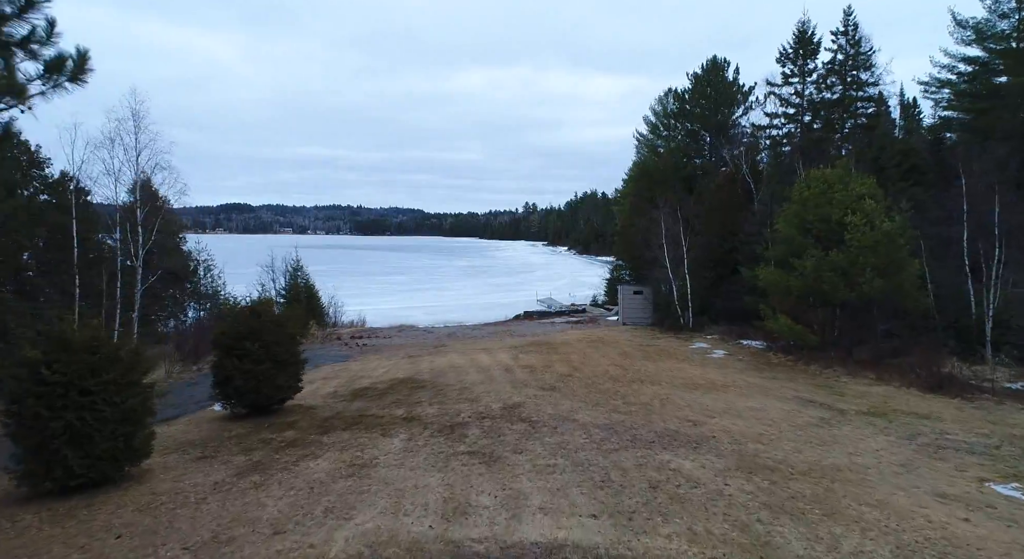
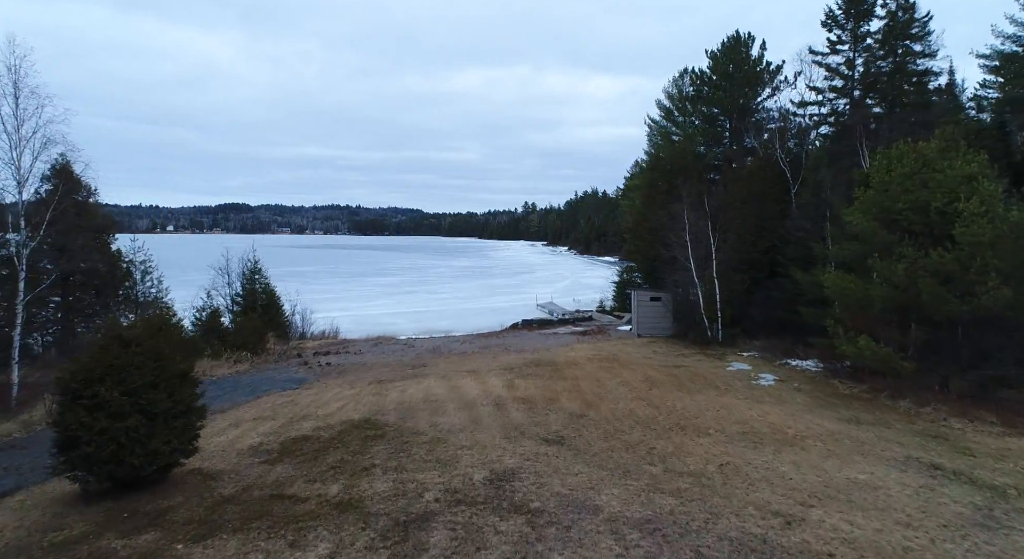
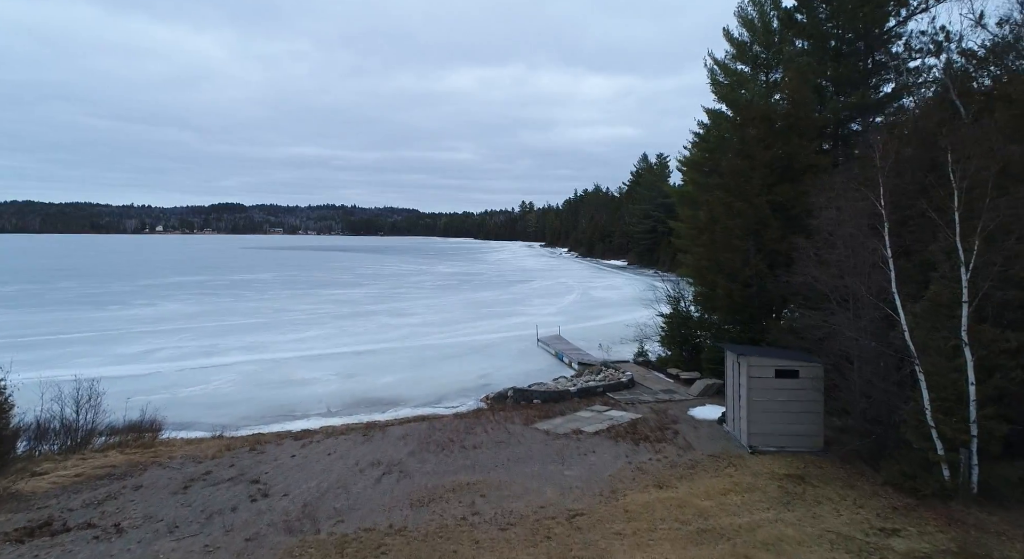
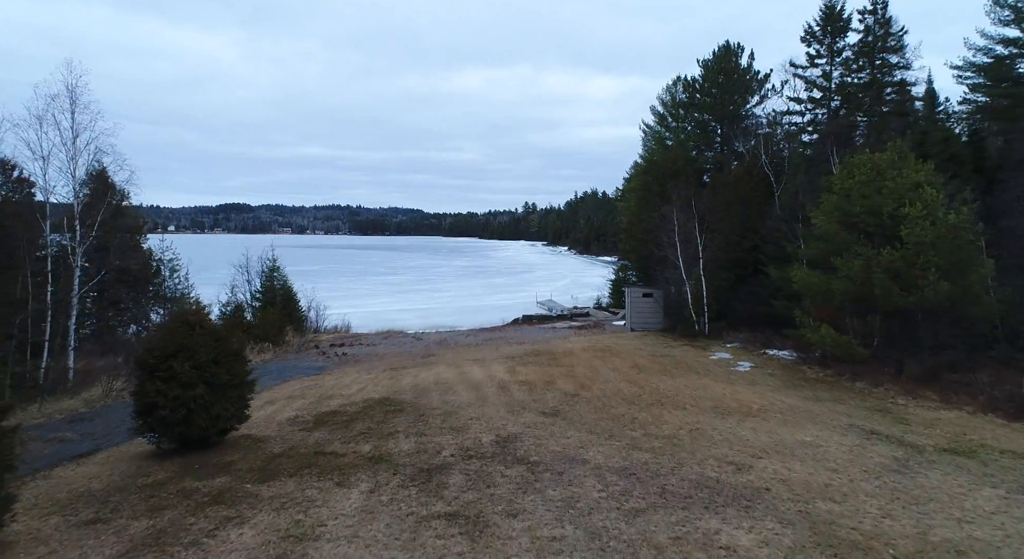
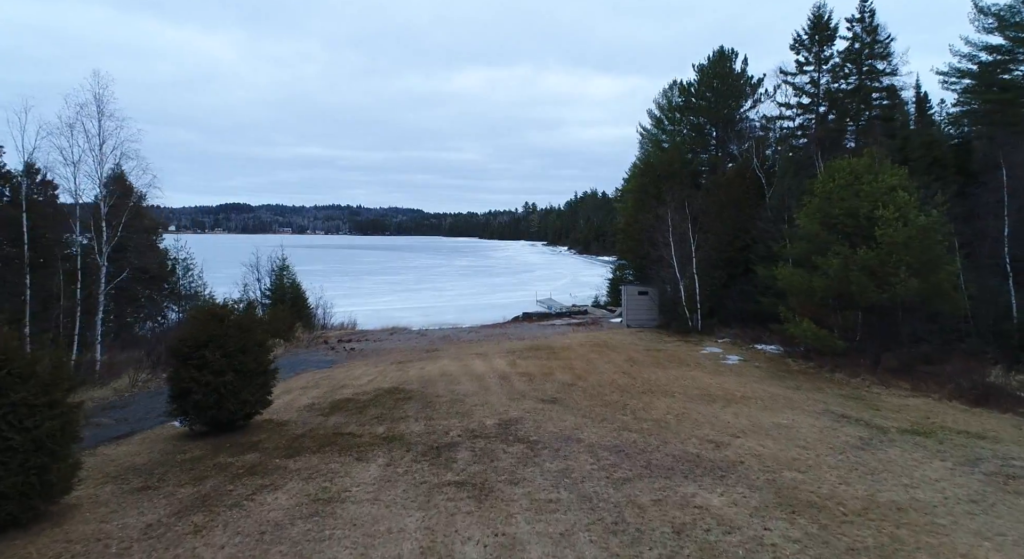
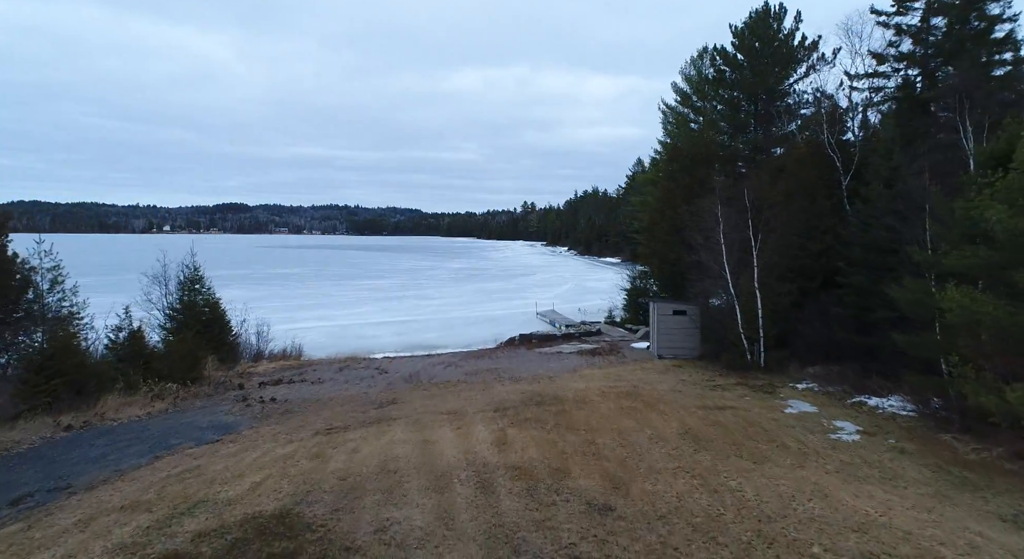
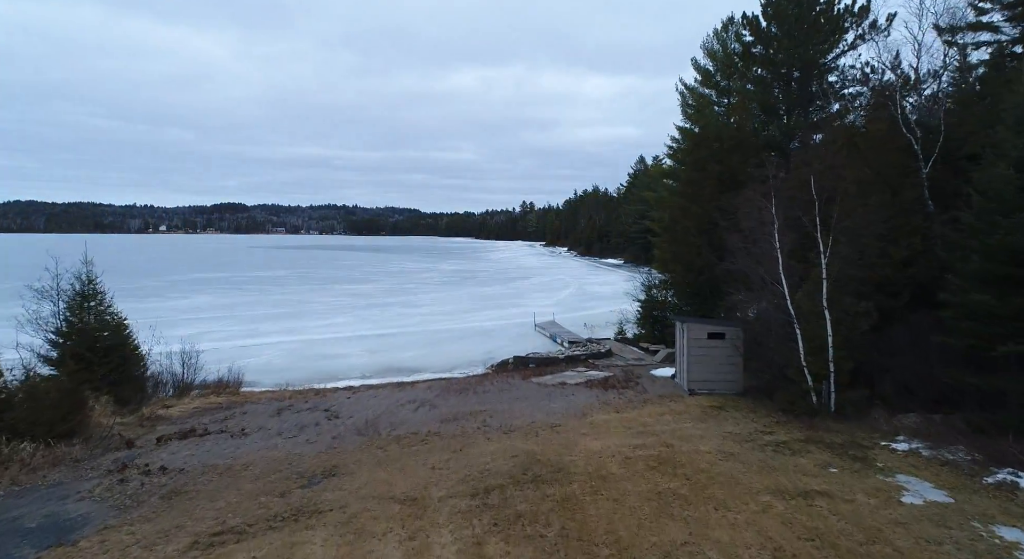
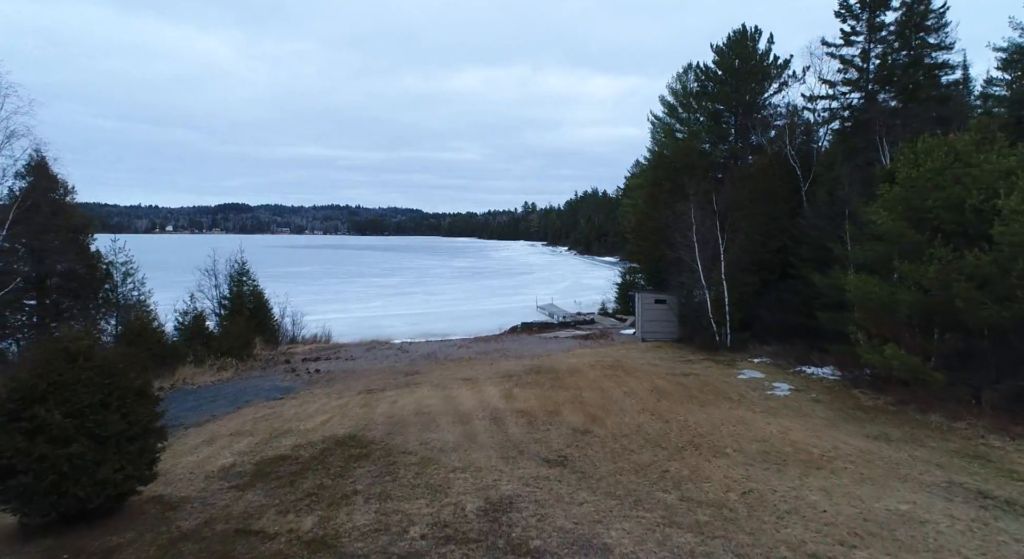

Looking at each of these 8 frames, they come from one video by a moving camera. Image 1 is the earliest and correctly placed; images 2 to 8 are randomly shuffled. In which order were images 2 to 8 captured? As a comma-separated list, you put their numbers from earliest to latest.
5, 4, 2, 8, 6, 7, 3
